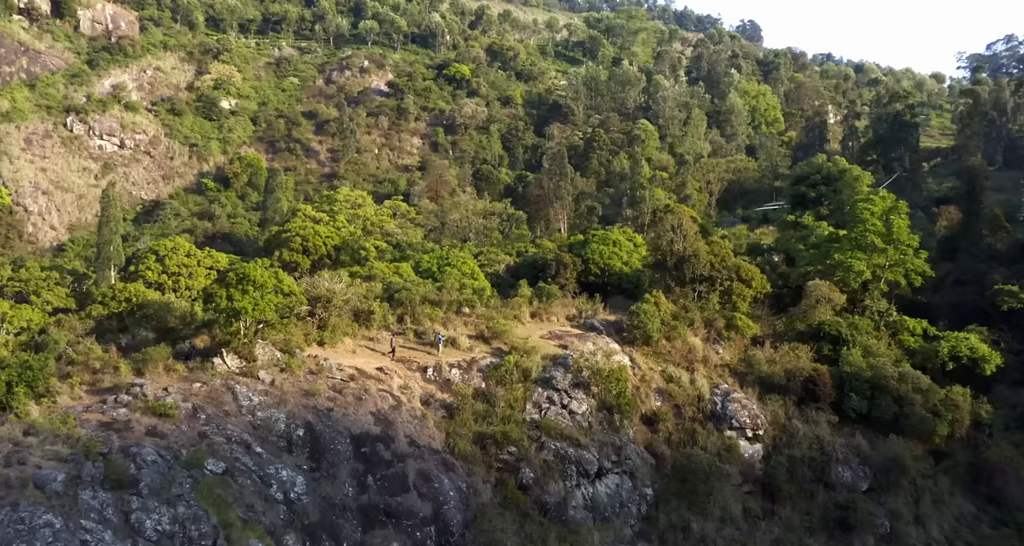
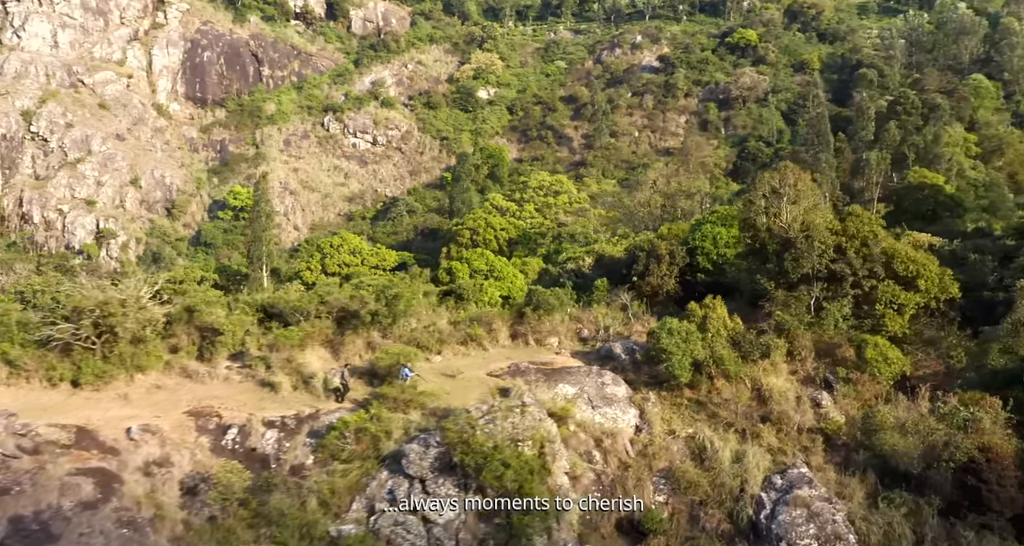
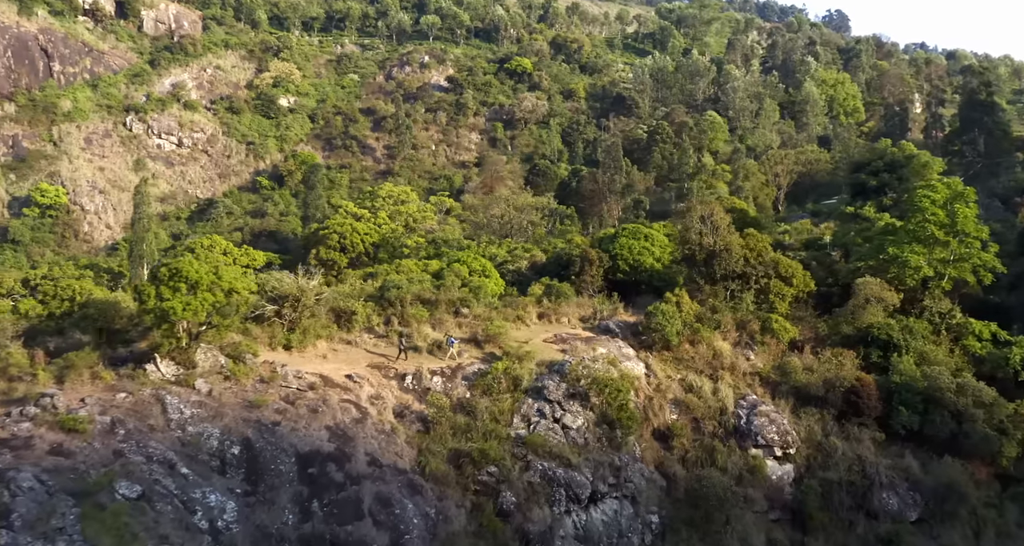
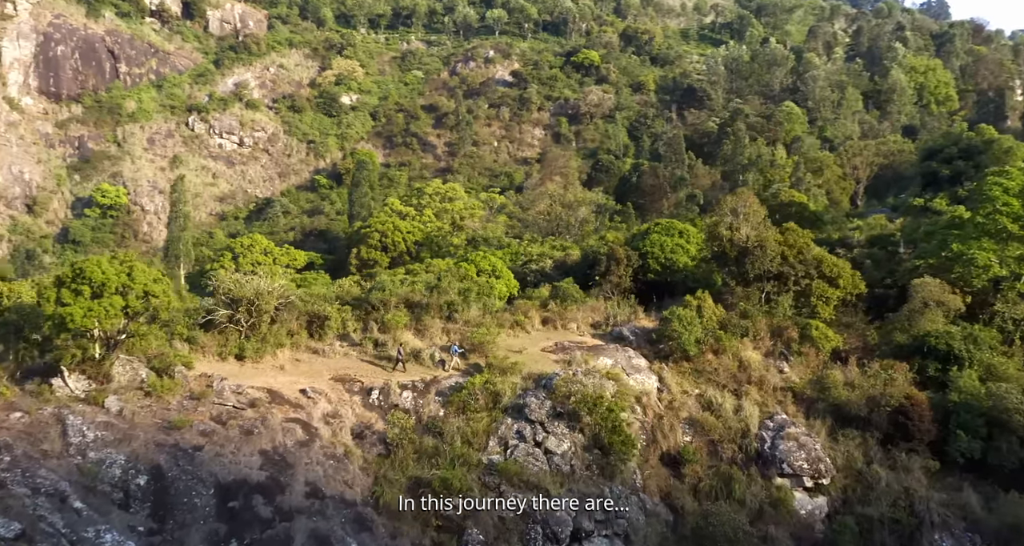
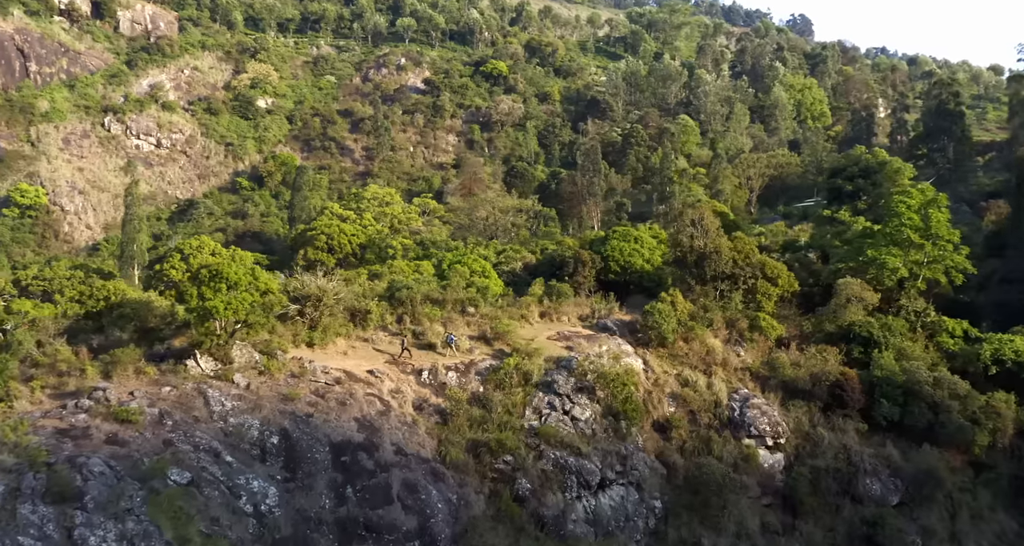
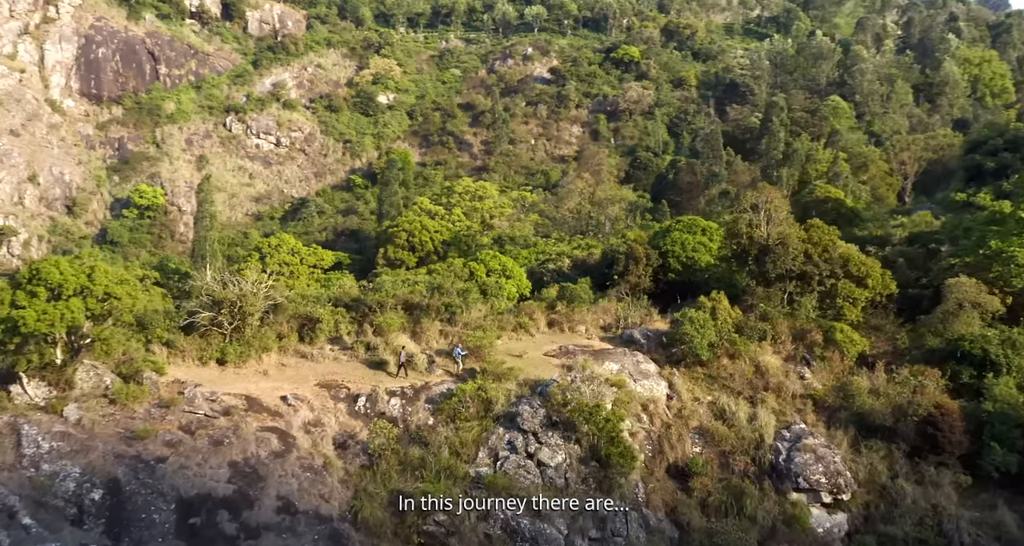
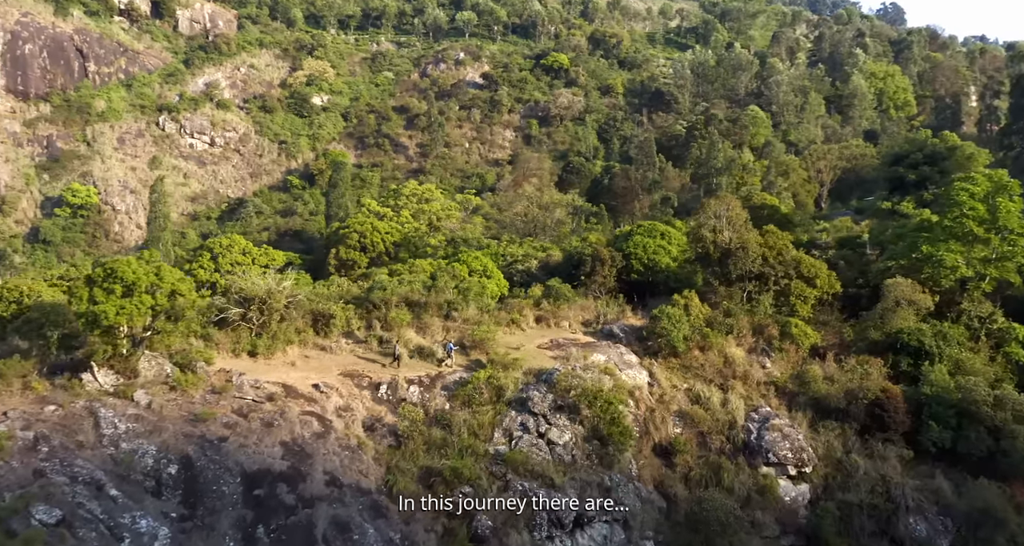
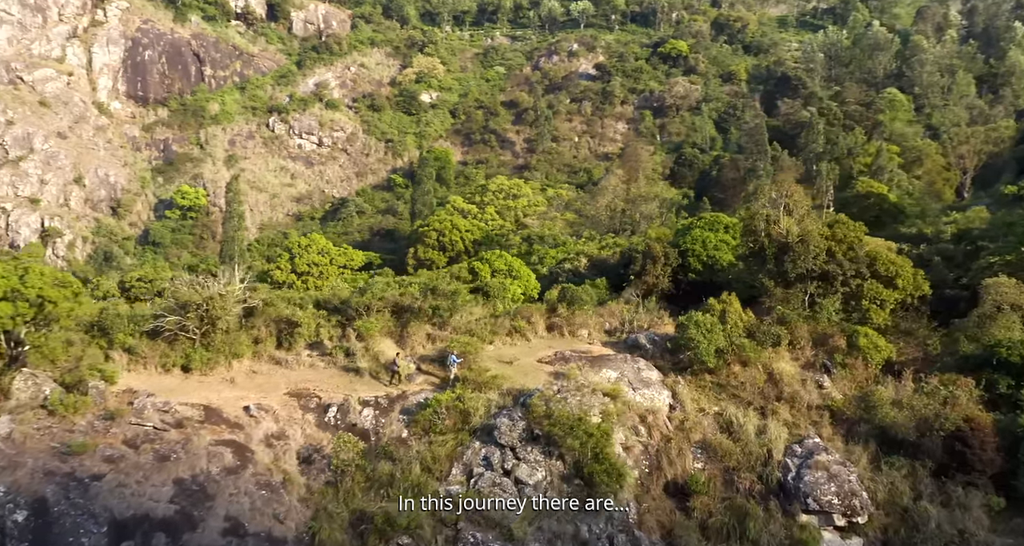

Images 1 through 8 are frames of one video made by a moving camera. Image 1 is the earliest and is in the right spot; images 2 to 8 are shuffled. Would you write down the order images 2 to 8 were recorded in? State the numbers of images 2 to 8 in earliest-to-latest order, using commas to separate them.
5, 3, 7, 4, 6, 8, 2
